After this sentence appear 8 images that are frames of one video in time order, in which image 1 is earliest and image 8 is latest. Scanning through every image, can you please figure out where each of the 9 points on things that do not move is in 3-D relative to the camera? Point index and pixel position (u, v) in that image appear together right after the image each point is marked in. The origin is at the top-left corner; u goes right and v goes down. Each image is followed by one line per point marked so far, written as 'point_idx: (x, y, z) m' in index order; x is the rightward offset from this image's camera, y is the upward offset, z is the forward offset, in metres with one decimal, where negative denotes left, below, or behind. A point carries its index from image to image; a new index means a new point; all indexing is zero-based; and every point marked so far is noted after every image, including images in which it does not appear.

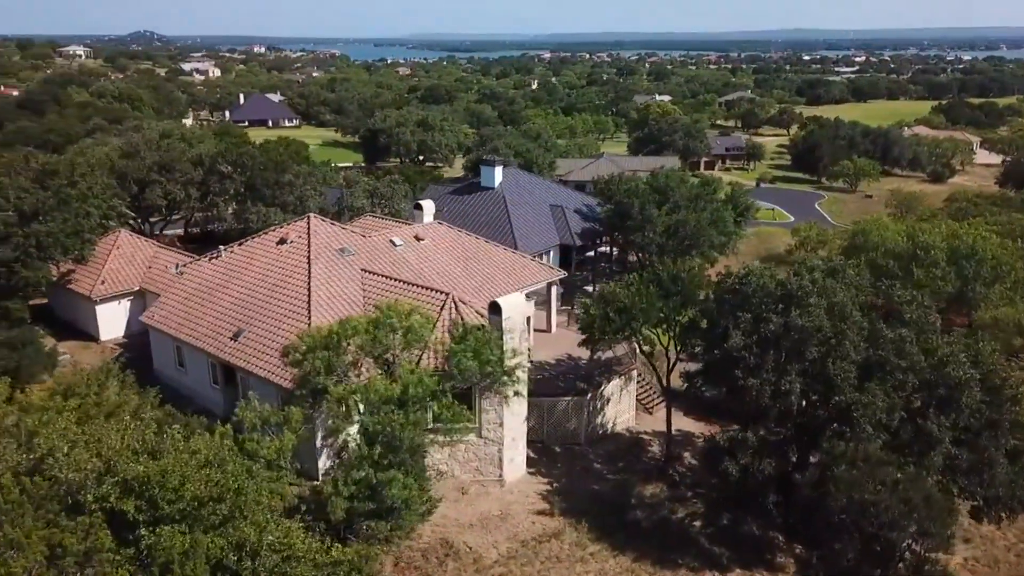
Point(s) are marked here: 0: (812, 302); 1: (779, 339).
0: (+6.9, -0.4, +18.6) m
1: (+6.2, -1.2, +18.5) m
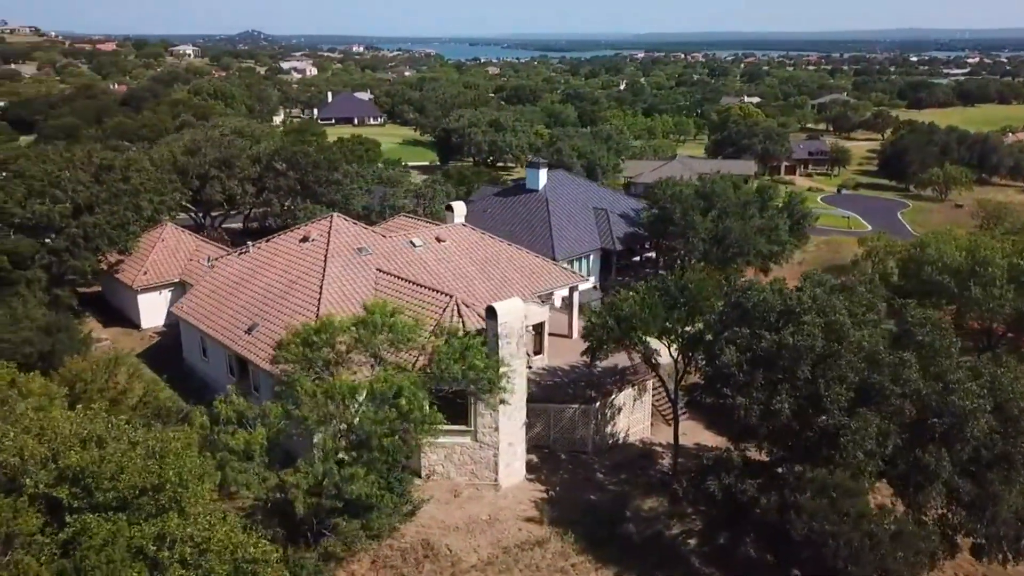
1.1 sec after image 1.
0: (+6.5, -0.7, +17.8) m
1: (+5.7, -1.6, +17.8) m
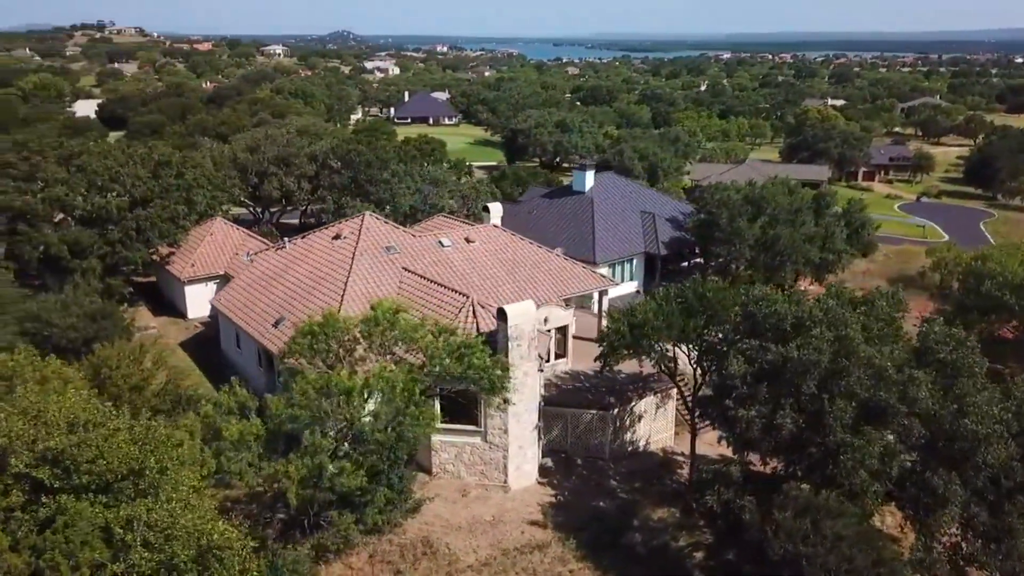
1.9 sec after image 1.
0: (+6.5, -1.0, +17.2) m
1: (+5.7, -1.8, +17.3) m
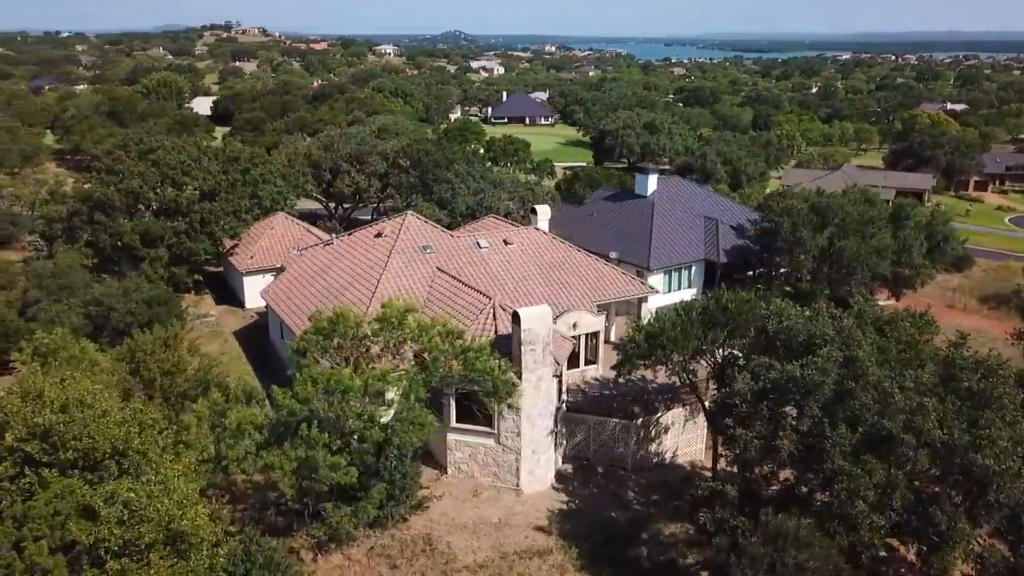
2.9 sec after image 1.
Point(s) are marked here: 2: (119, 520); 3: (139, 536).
0: (+6.4, -1.3, +16.4) m
1: (+5.5, -2.1, +16.6) m
2: (-6.3, -3.7, +12.6) m
3: (-5.9, -3.9, +12.6) m
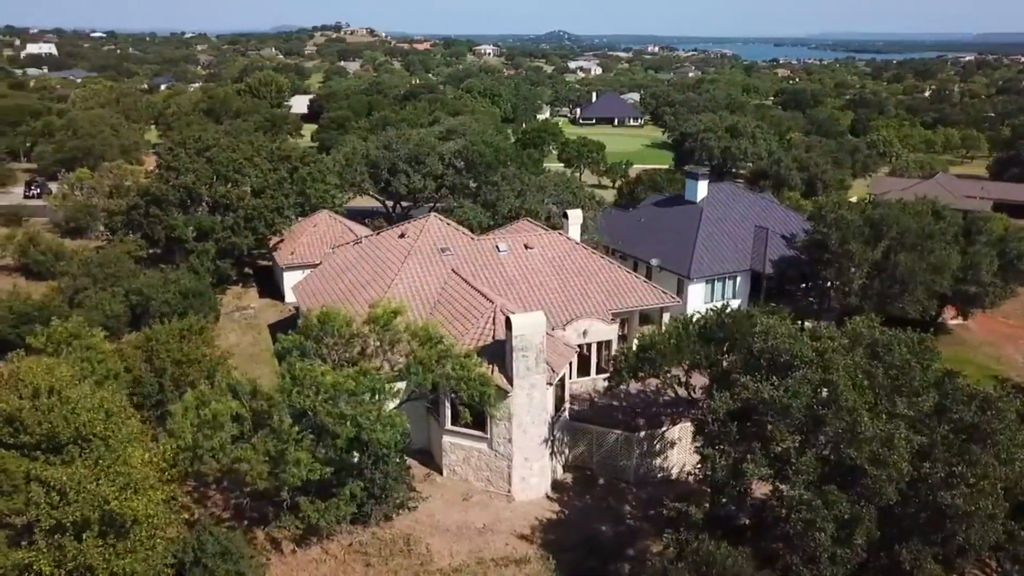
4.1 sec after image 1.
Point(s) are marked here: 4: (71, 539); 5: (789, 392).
0: (+5.6, -1.7, +15.6) m
1: (+4.7, -2.5, +15.9) m
2: (-7.5, -3.6, +13.3) m
3: (-7.2, -3.8, +13.3) m
4: (-7.3, -4.2, +13.4) m
5: (+5.3, -2.0, +15.4) m
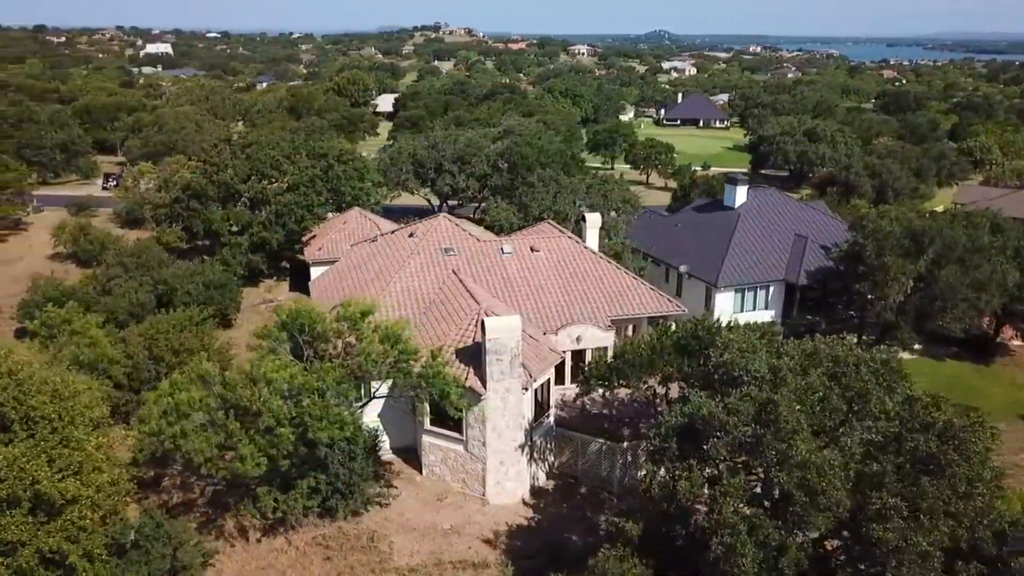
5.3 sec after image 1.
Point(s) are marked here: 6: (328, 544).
0: (+4.3, -2.0, +15.0) m
1: (+3.4, -2.7, +15.3) m
2: (-9.0, -3.4, +14.1) m
3: (-8.7, -3.6, +14.1) m
4: (-8.8, -4.0, +14.2) m
5: (+4.0, -2.2, +14.8) m
6: (-4.5, -6.3, +19.7) m
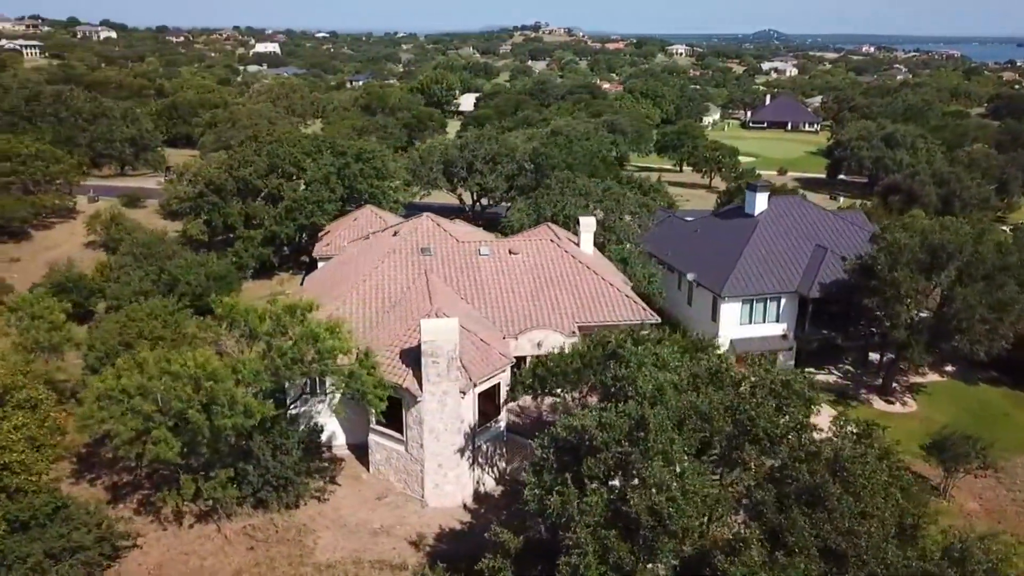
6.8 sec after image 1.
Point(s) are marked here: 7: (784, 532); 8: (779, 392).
0: (+1.9, -2.2, +14.4) m
1: (+1.1, -2.9, +14.8) m
2: (-11.4, -3.1, +15.1) m
3: (-11.2, -3.3, +15.0) m
4: (-11.3, -3.7, +15.1) m
5: (+1.6, -2.4, +14.2) m
6: (-6.4, -6.2, +20.0) m
7: (+4.5, -4.0, +13.1) m
8: (+5.1, -1.9, +15.0) m
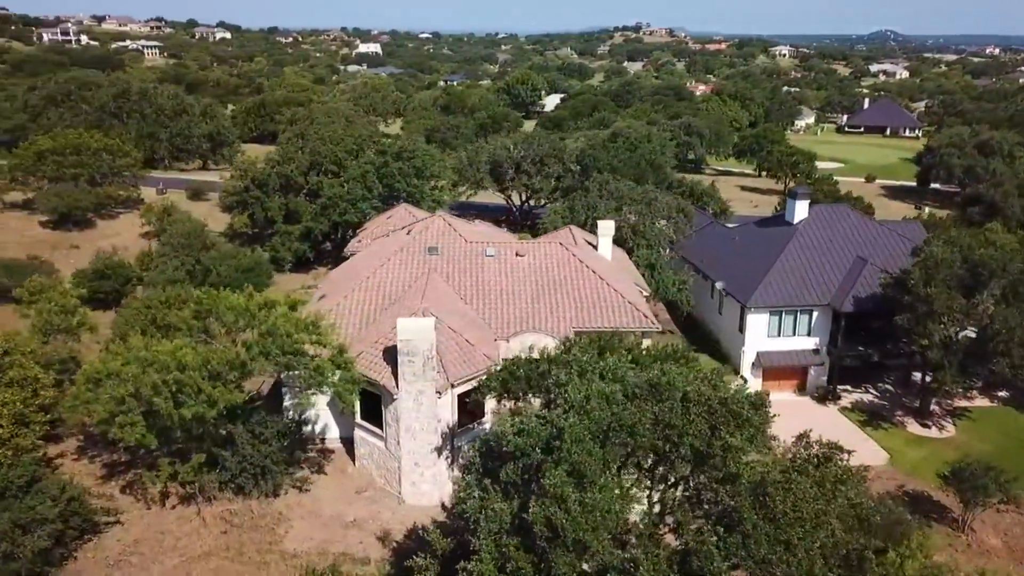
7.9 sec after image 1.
0: (+0.5, -2.3, +14.1) m
1: (-0.3, -2.9, +14.6) m
2: (-12.7, -2.7, +16.4) m
3: (-12.4, -3.0, +16.2) m
4: (-12.5, -3.4, +16.4) m
5: (+0.2, -2.5, +14.0) m
6: (-7.3, -6.0, +20.7) m
7: (+2.8, -4.2, +12.6) m
8: (+3.8, -2.1, +14.4) m
